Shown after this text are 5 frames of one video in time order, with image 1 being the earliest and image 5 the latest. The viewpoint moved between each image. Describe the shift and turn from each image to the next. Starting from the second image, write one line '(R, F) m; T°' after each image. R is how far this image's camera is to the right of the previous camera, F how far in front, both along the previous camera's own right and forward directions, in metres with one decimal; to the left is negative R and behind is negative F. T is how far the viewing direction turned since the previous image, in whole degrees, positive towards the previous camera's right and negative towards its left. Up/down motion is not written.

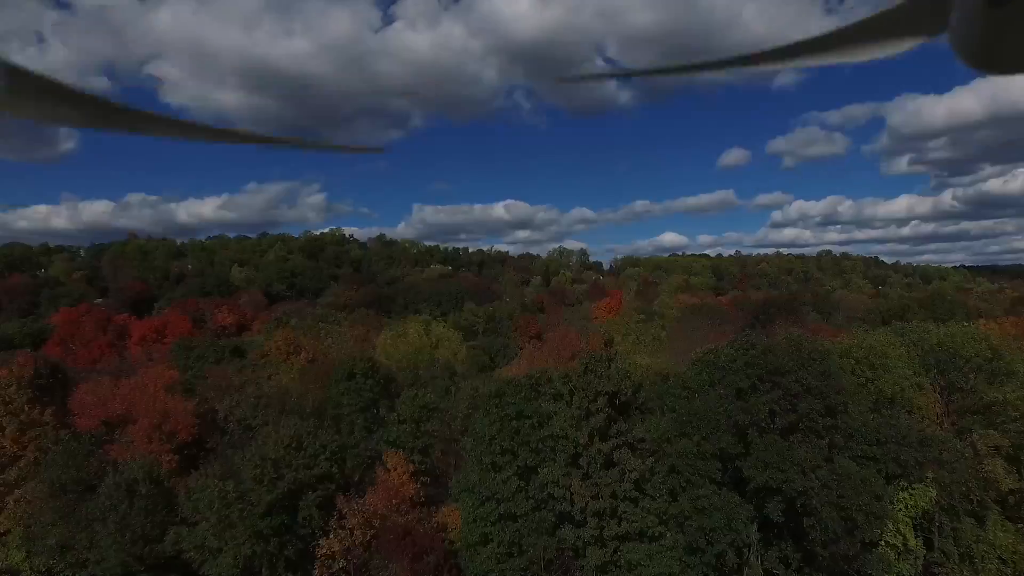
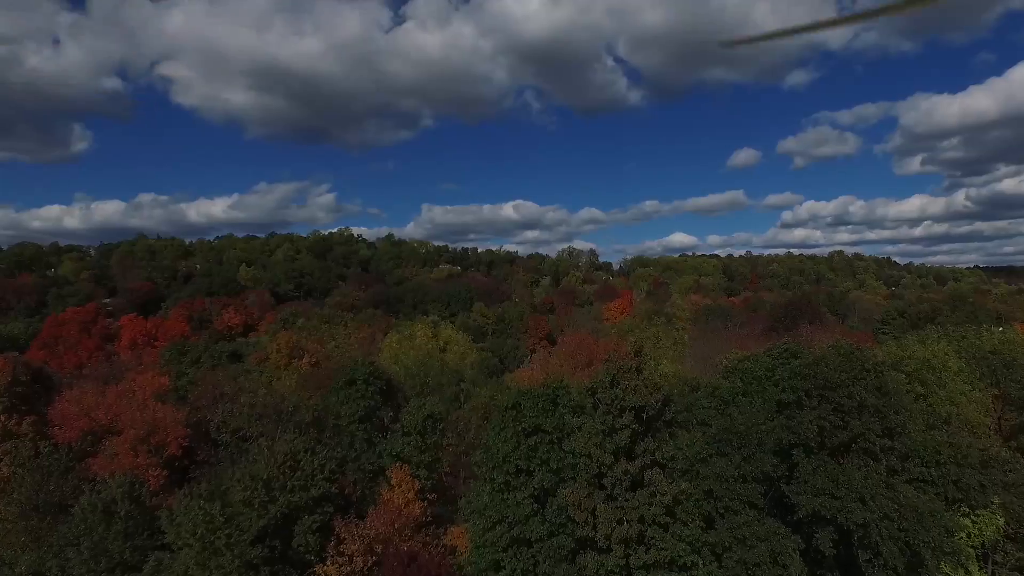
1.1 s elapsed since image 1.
(-0.1, +0.9) m; -1°
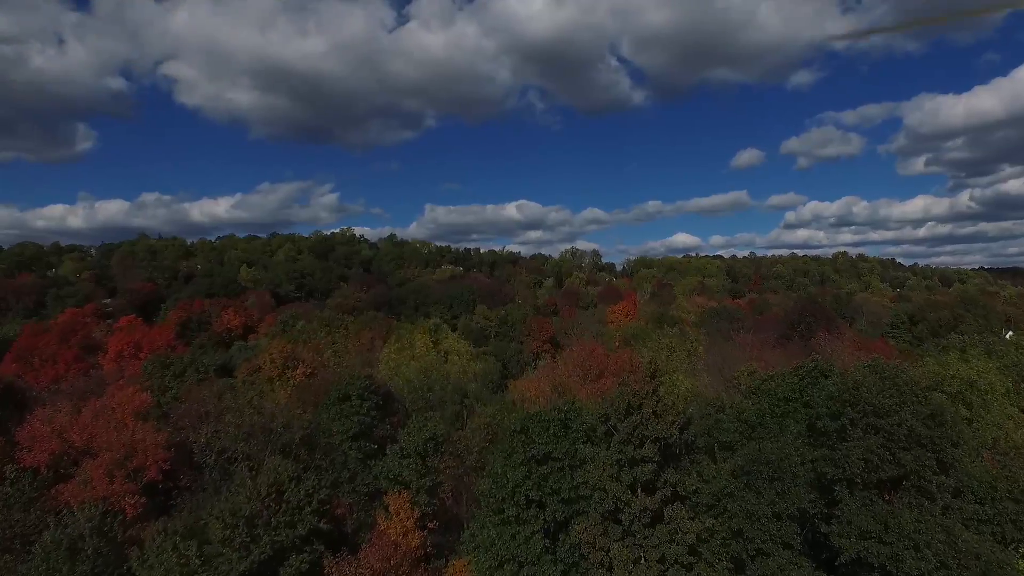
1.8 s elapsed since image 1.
(-0.1, +0.8) m; 0°
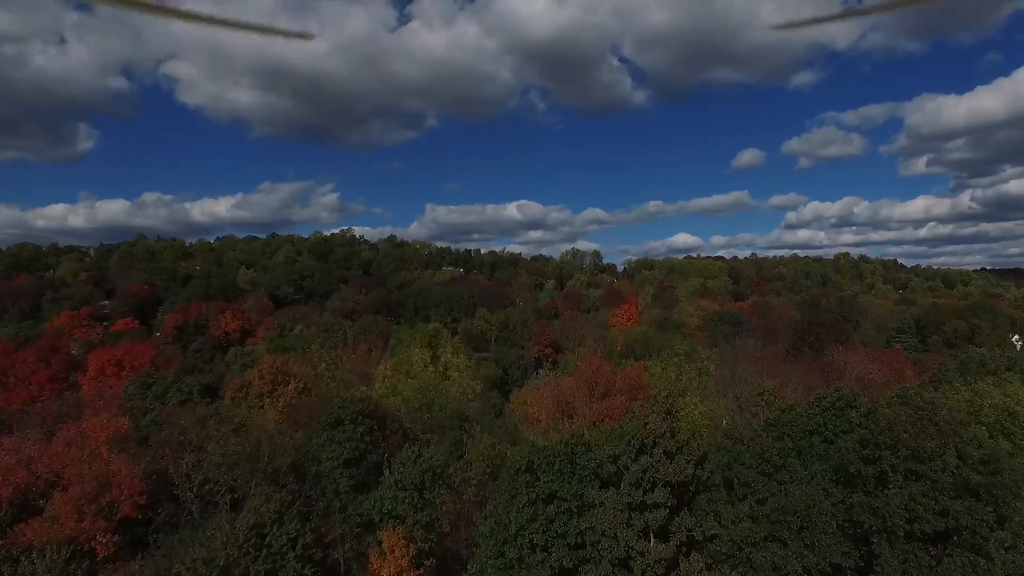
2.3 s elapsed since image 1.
(0.0, +0.7) m; 0°
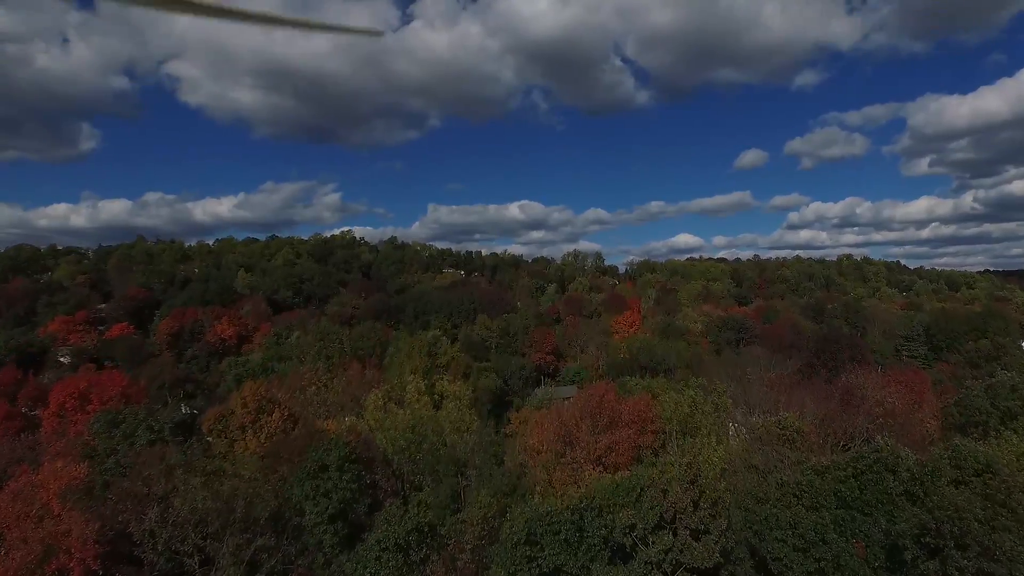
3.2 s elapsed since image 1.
(+0.1, +0.9) m; 0°
